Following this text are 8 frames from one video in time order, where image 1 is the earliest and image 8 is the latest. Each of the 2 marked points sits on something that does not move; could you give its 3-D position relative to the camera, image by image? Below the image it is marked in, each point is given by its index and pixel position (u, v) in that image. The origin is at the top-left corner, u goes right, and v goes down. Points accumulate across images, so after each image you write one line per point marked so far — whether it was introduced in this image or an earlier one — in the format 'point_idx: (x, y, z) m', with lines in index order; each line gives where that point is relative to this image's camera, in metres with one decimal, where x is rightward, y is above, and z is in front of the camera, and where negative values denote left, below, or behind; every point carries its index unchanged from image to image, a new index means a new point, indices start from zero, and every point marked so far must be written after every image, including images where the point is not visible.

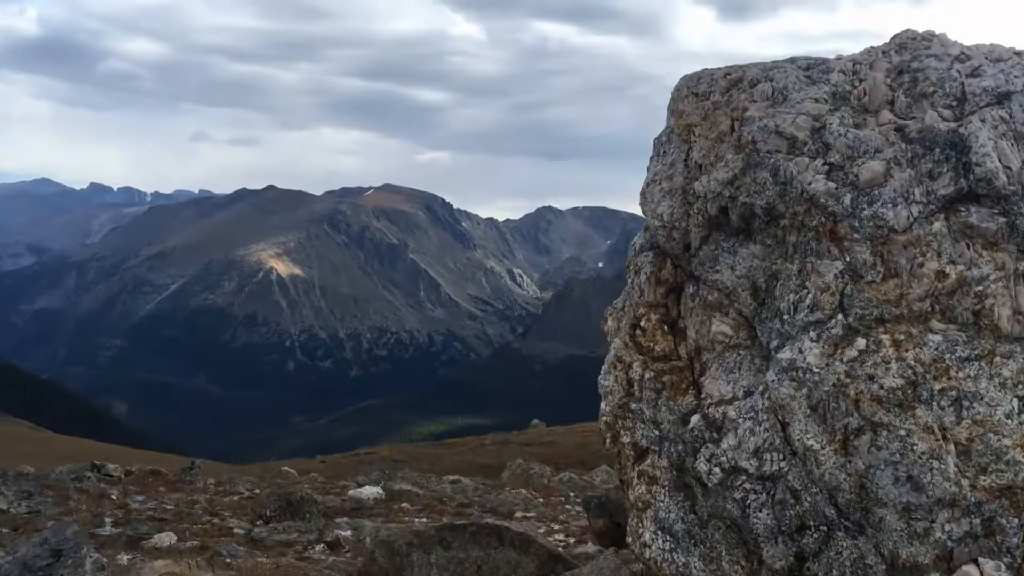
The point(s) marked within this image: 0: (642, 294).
0: (+1.7, -0.1, +12.5) m
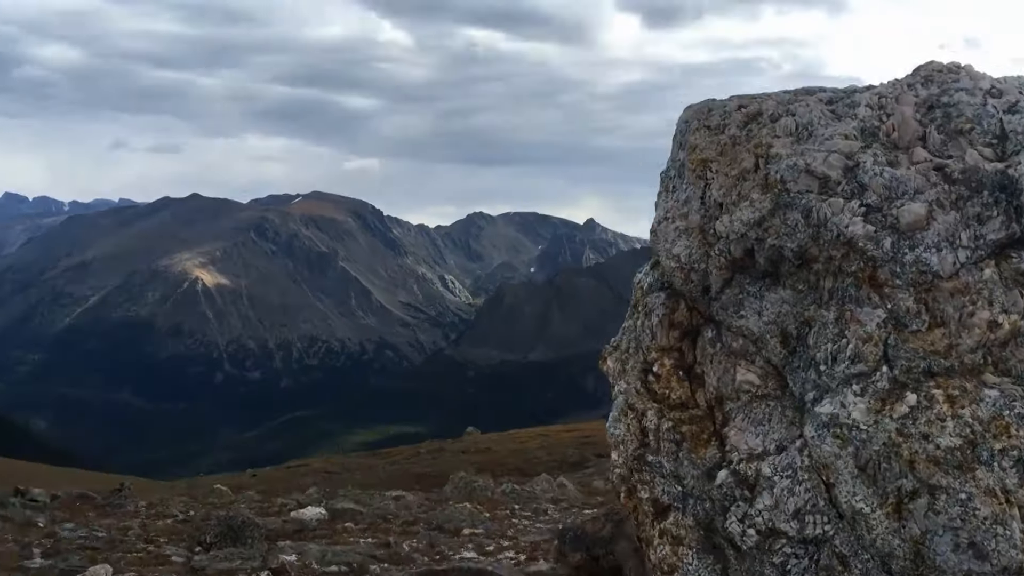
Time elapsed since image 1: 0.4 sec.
0: (+1.7, -0.6, +11.8) m
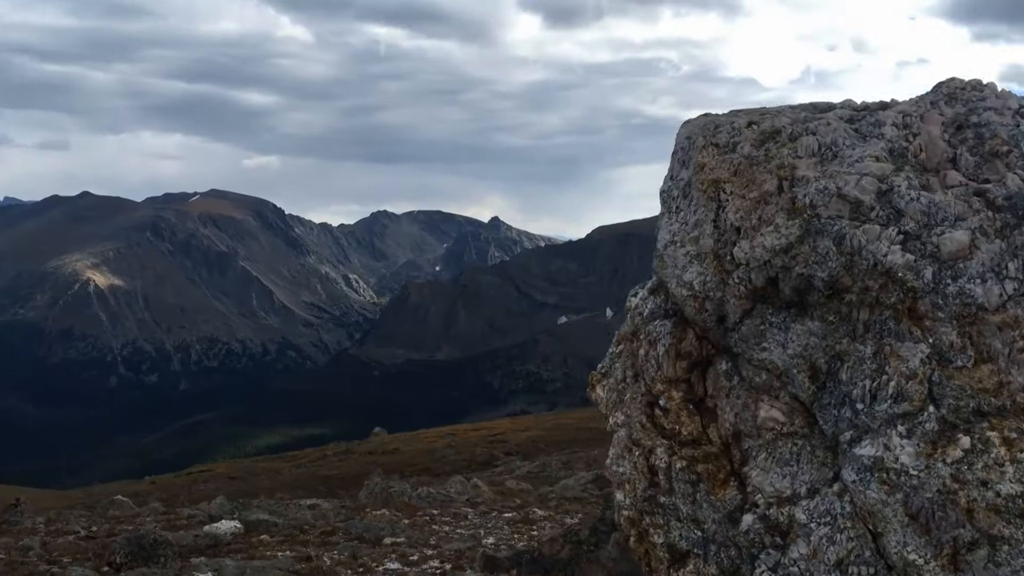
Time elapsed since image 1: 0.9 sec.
0: (+1.7, -0.9, +11.1) m
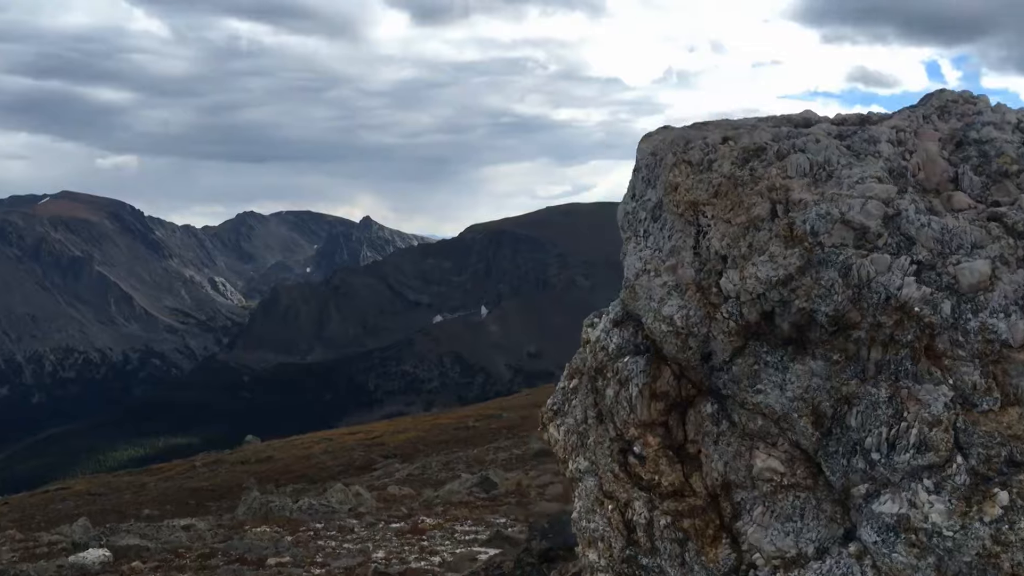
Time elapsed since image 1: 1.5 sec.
0: (+1.2, -1.2, +9.9) m
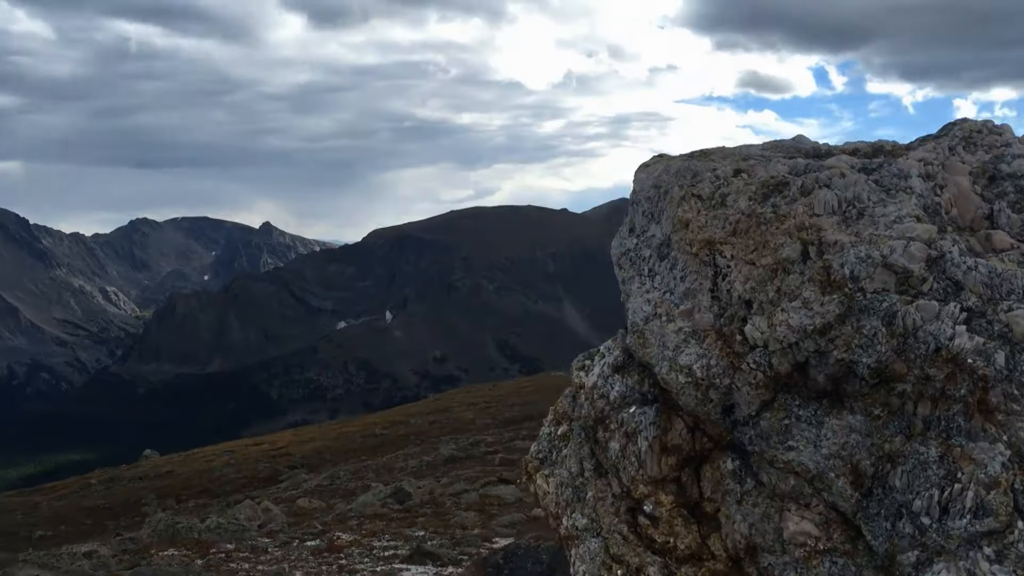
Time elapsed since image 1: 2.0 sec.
0: (+1.2, -1.7, +9.1) m
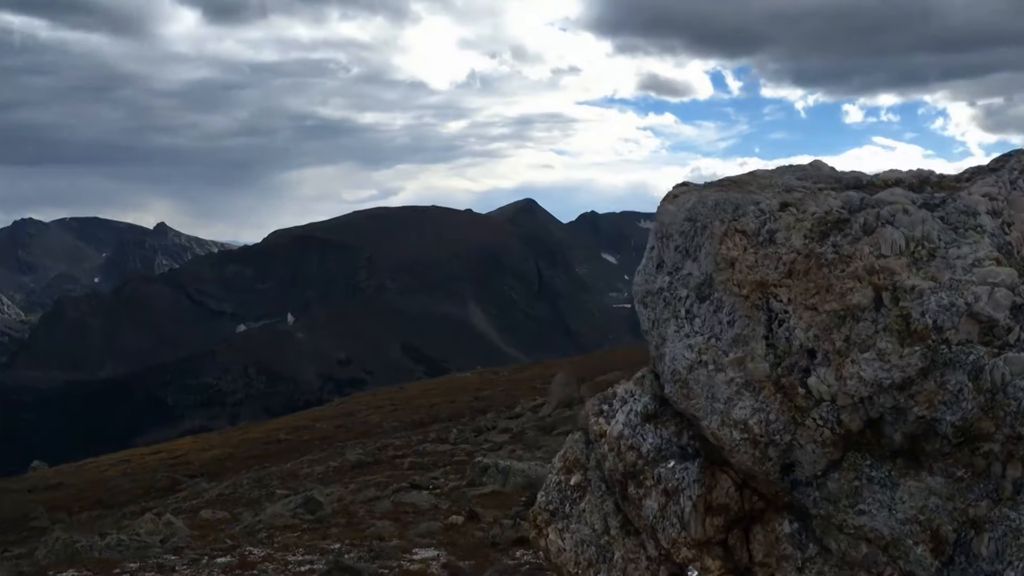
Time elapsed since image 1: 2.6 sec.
0: (+1.4, -2.1, +8.3) m
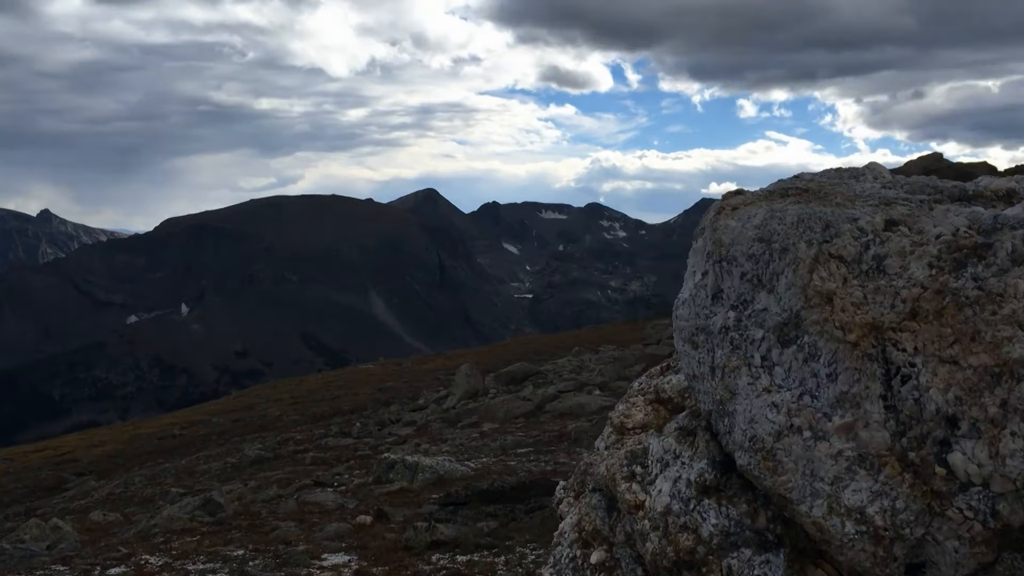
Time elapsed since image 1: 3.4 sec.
0: (+1.7, -2.3, +6.4) m
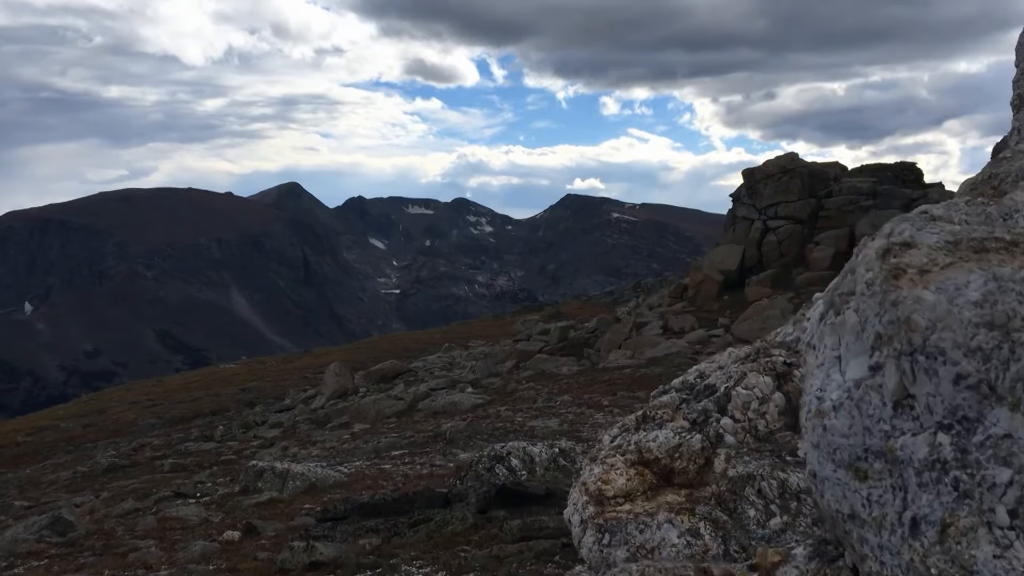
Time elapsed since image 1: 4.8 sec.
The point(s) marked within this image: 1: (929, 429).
0: (+2.2, -2.8, +4.0) m
1: (+2.0, -0.6, +4.5) m
